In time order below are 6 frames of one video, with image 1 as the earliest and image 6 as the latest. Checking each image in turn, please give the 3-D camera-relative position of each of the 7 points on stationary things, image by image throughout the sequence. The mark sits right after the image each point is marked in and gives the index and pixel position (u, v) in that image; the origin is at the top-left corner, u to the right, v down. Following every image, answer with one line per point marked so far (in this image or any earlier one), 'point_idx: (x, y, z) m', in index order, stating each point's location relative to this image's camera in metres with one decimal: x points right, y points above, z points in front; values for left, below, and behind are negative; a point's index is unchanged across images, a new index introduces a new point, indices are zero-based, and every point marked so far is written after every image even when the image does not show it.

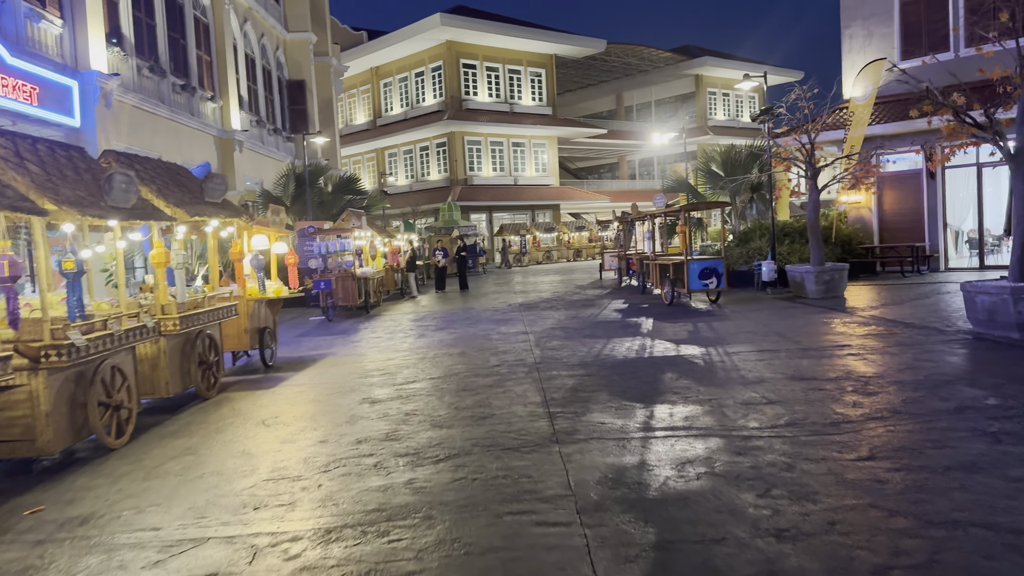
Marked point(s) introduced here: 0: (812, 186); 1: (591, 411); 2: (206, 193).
0: (+6.0, +2.1, +15.9) m
1: (+0.7, -1.0, +6.5) m
2: (-3.4, +1.0, +8.6) m
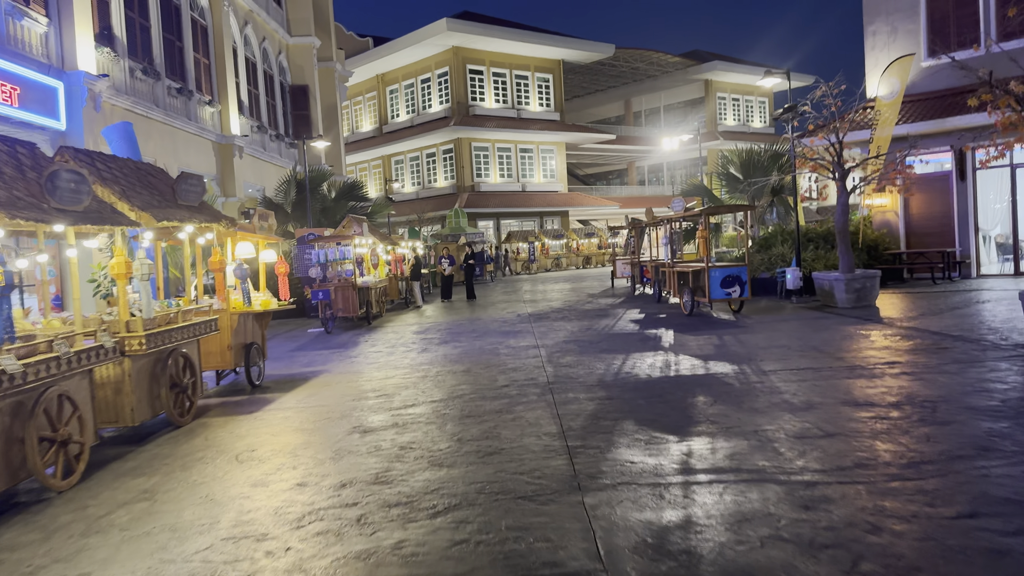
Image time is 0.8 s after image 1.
0: (+6.2, +1.9, +14.9) m
1: (+0.7, -1.1, +5.6) m
2: (-3.3, +0.9, +7.7) m
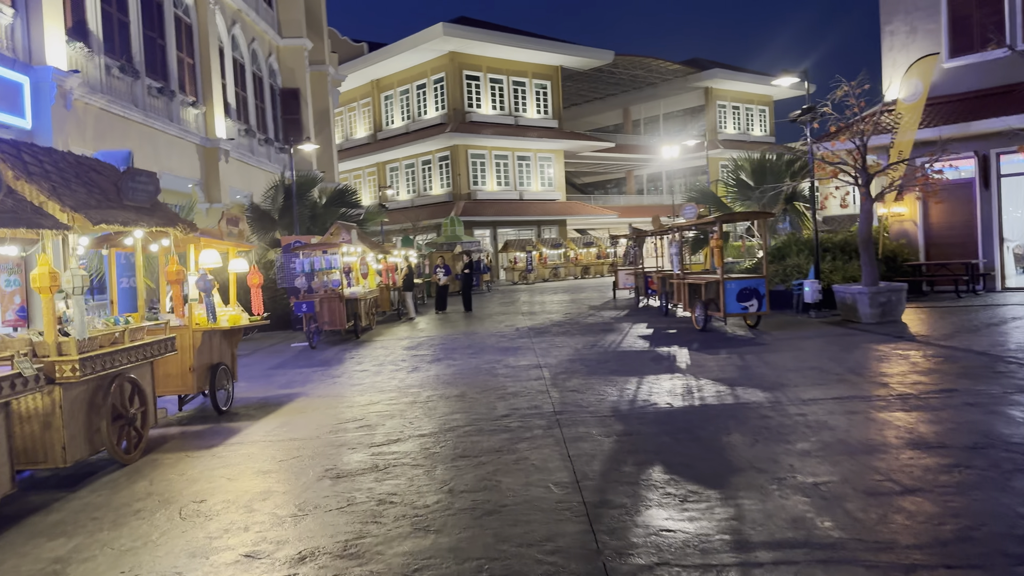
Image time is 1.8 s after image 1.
0: (+6.2, +1.7, +13.9) m
1: (+0.8, -1.2, +4.5) m
2: (-3.2, +0.8, +6.6) m
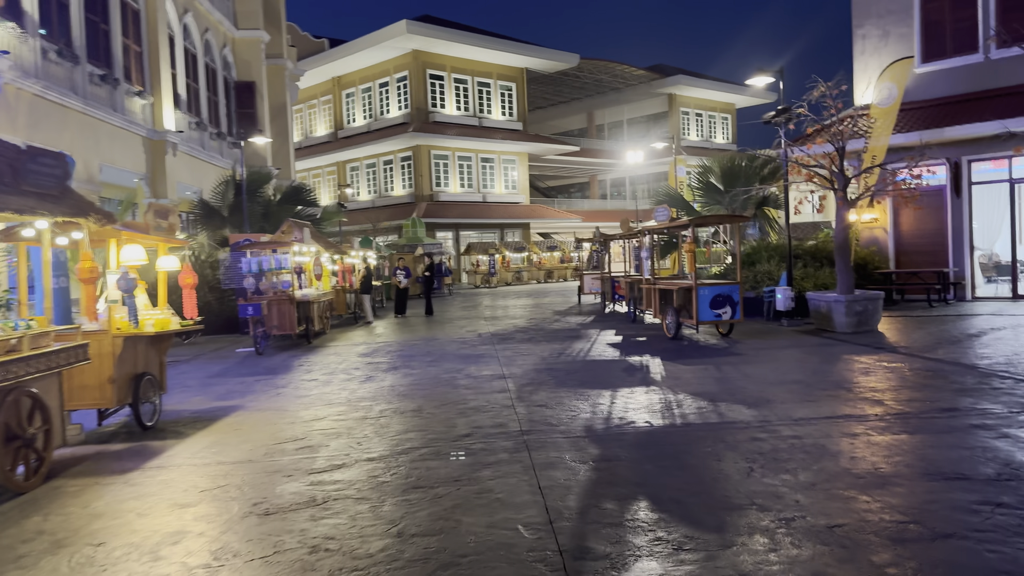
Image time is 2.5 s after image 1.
0: (+5.6, +1.5, +13.4) m
1: (+0.6, -1.3, +3.7) m
2: (-3.5, +0.8, +5.6) m
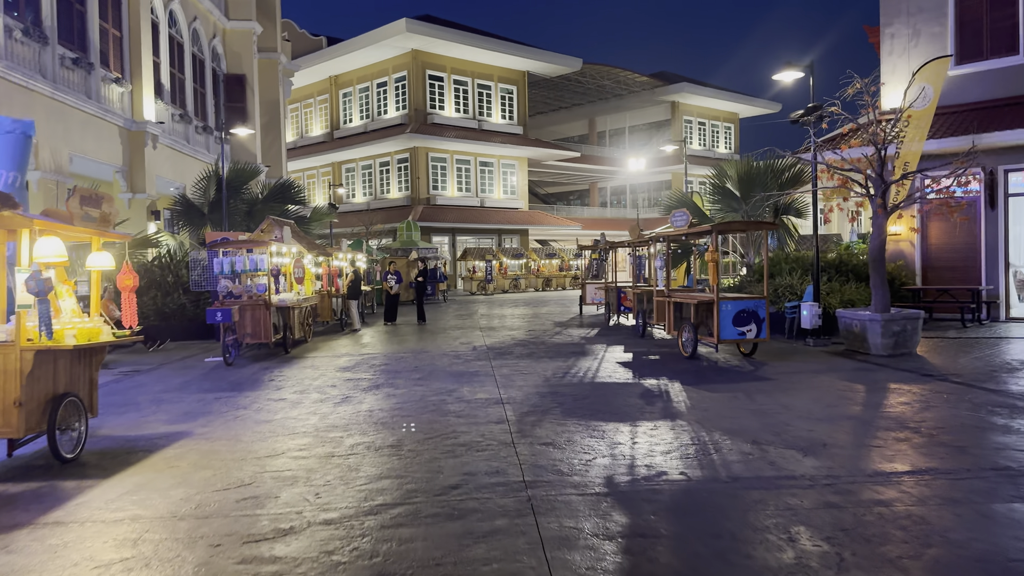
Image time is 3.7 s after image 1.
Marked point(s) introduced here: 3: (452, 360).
0: (+5.6, +1.3, +12.1) m
1: (+0.6, -1.3, +2.4) m
2: (-3.4, +0.8, +4.3) m
3: (-0.9, -1.1, +12.1) m
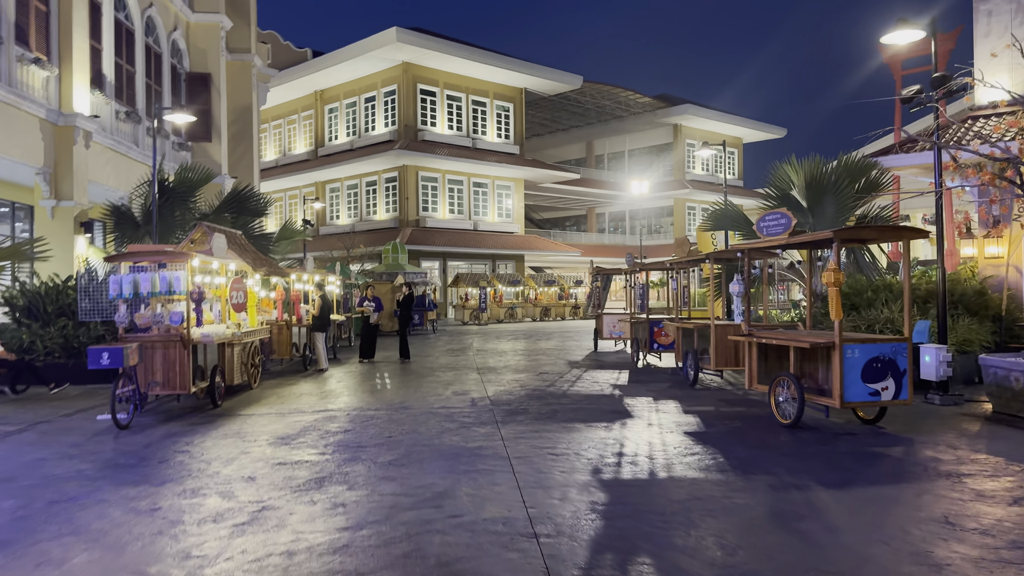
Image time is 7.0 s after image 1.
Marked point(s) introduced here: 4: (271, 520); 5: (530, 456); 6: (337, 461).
0: (+5.8, +0.8, +8.5) m
1: (+0.9, -1.4, -1.3) m
2: (-3.1, +0.7, +0.6) m
3: (-0.7, -1.5, +8.4) m
4: (-1.6, -1.5, +5.2) m
5: (+0.1, -1.4, +6.9) m
6: (-1.5, -1.5, +6.8) m
